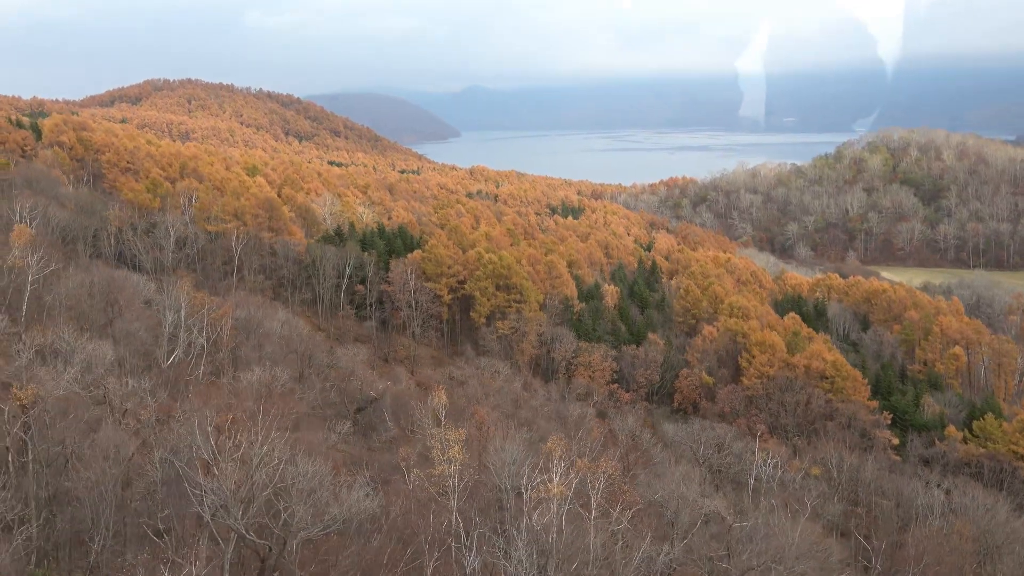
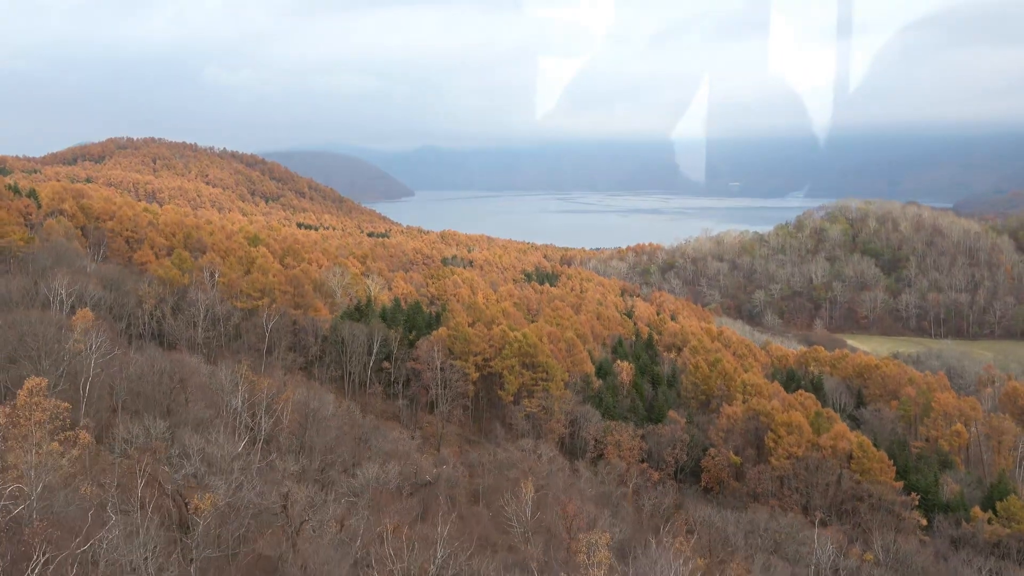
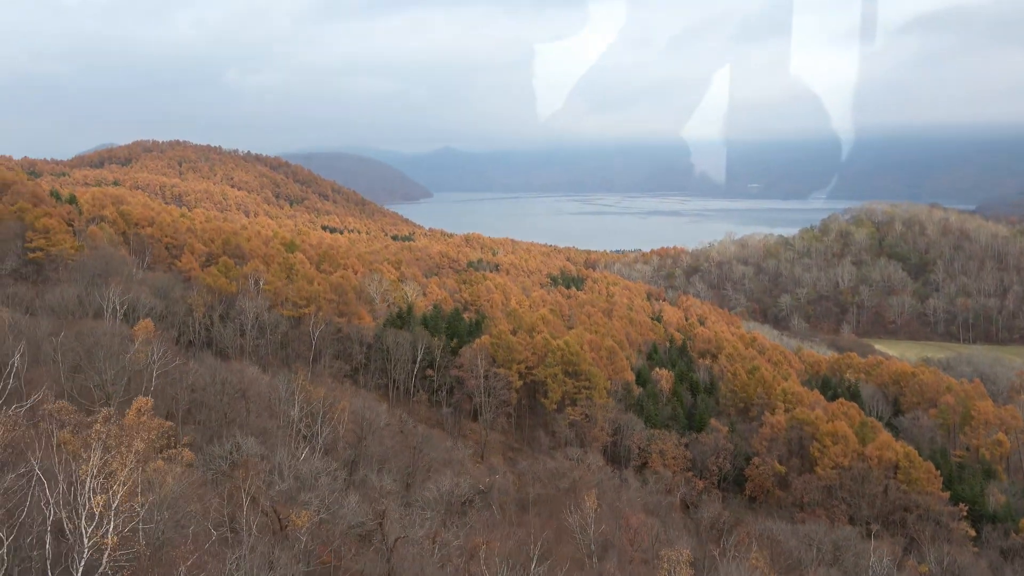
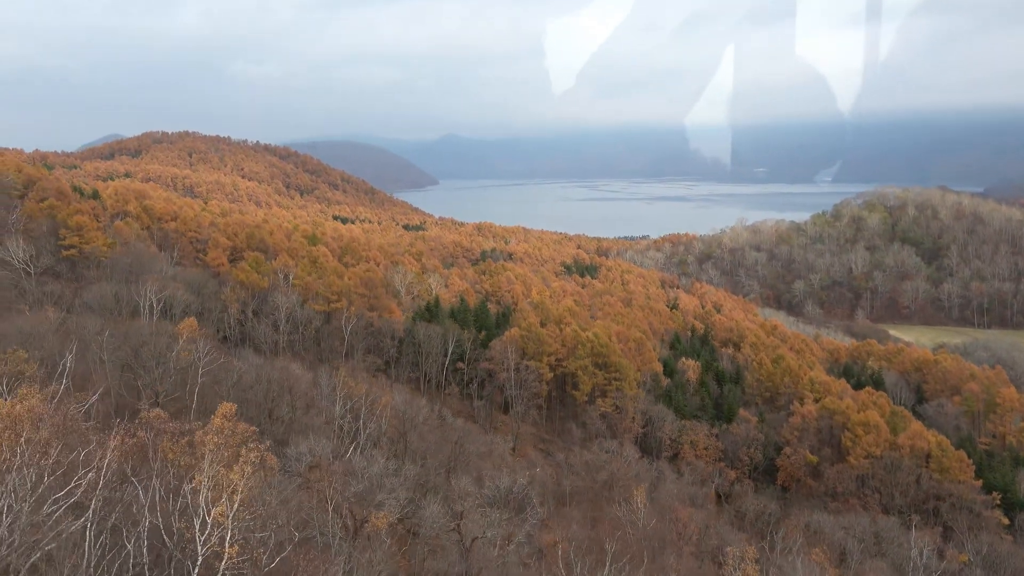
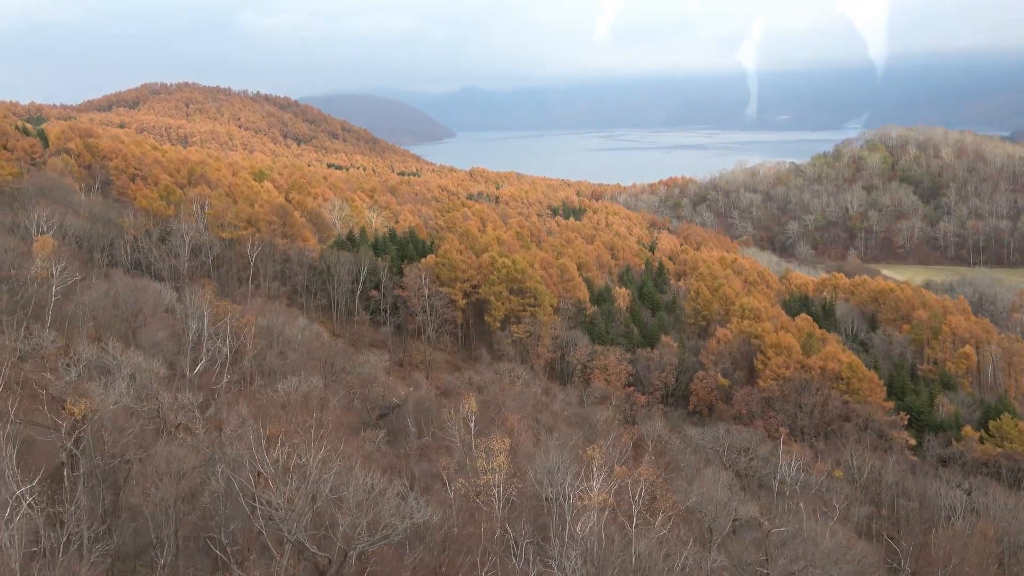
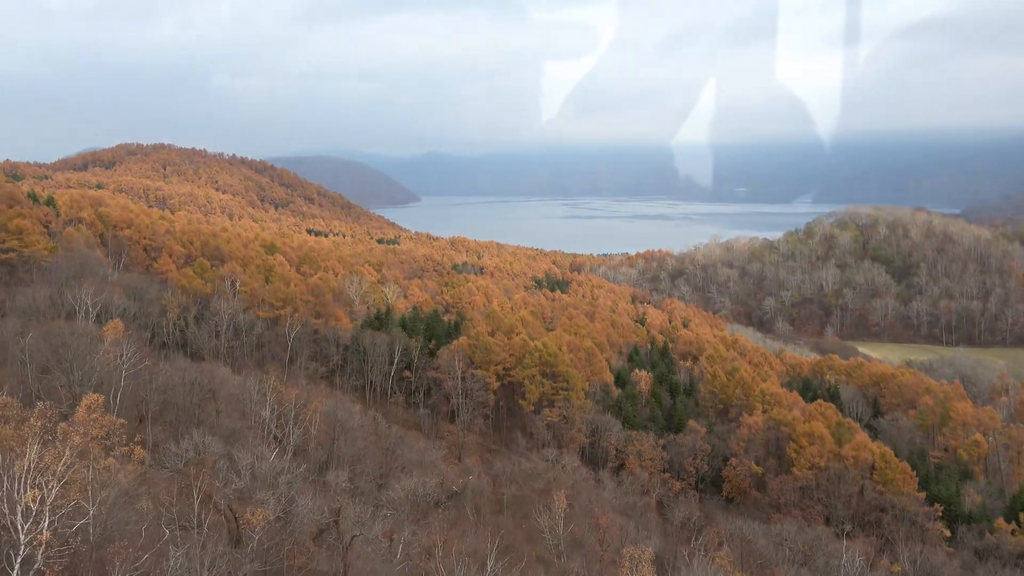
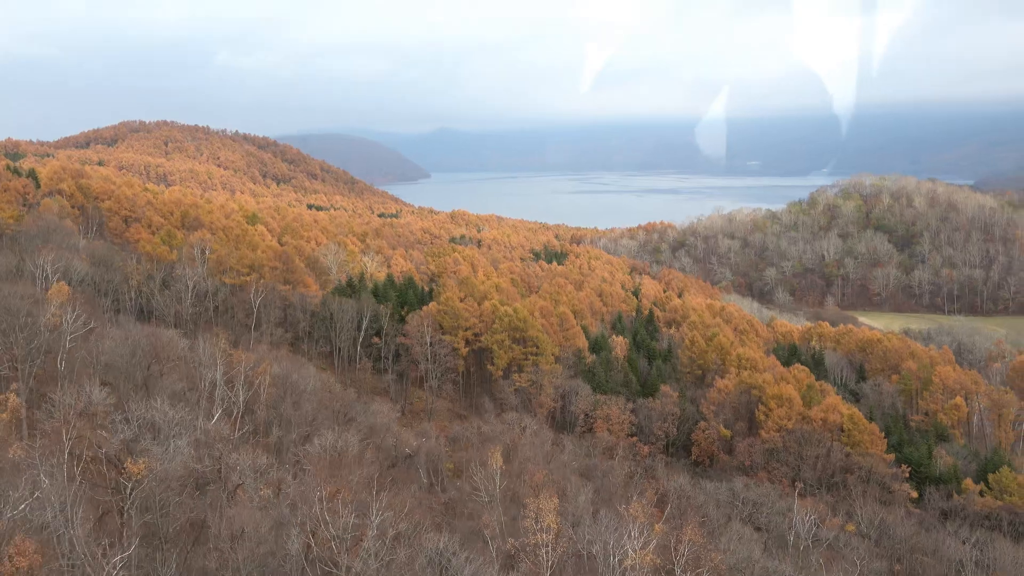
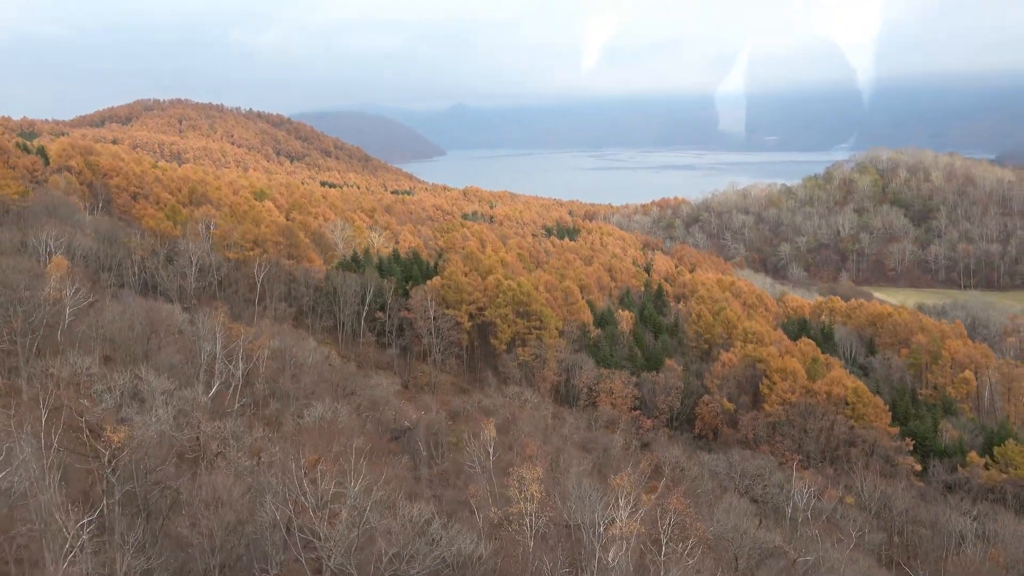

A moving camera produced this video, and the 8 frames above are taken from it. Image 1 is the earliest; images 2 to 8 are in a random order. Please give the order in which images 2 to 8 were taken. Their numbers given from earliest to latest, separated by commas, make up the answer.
5, 8, 7, 2, 6, 3, 4
